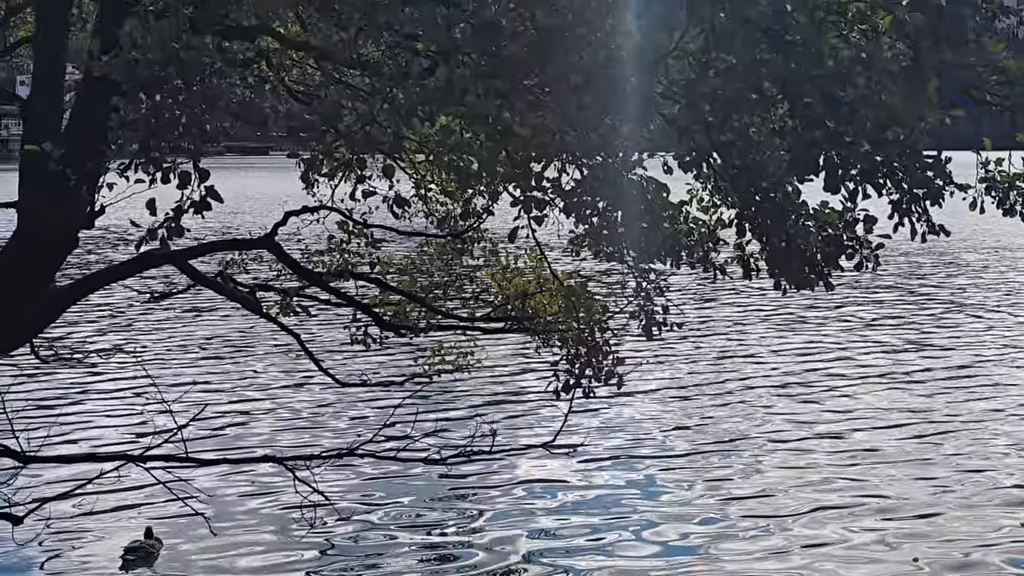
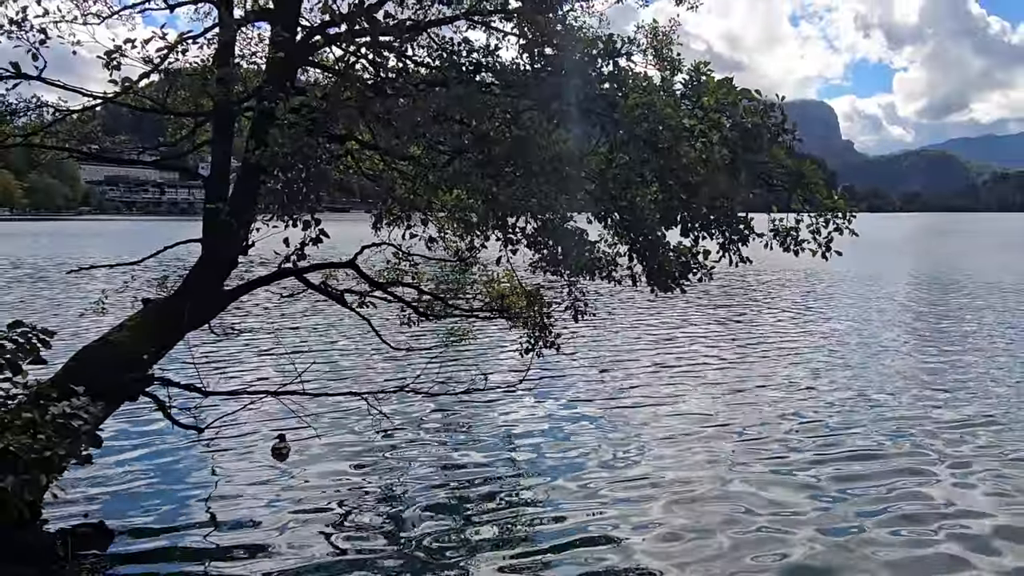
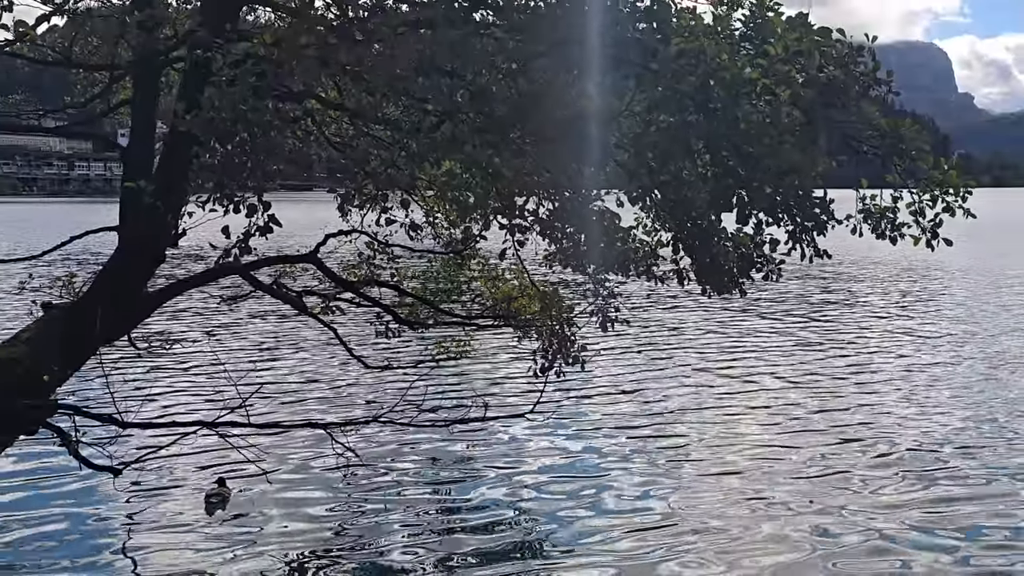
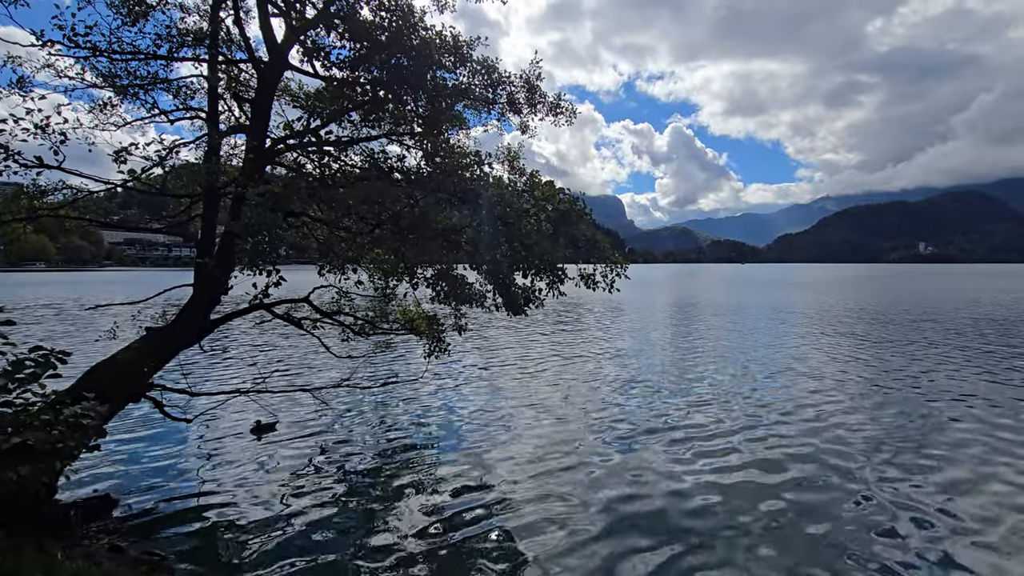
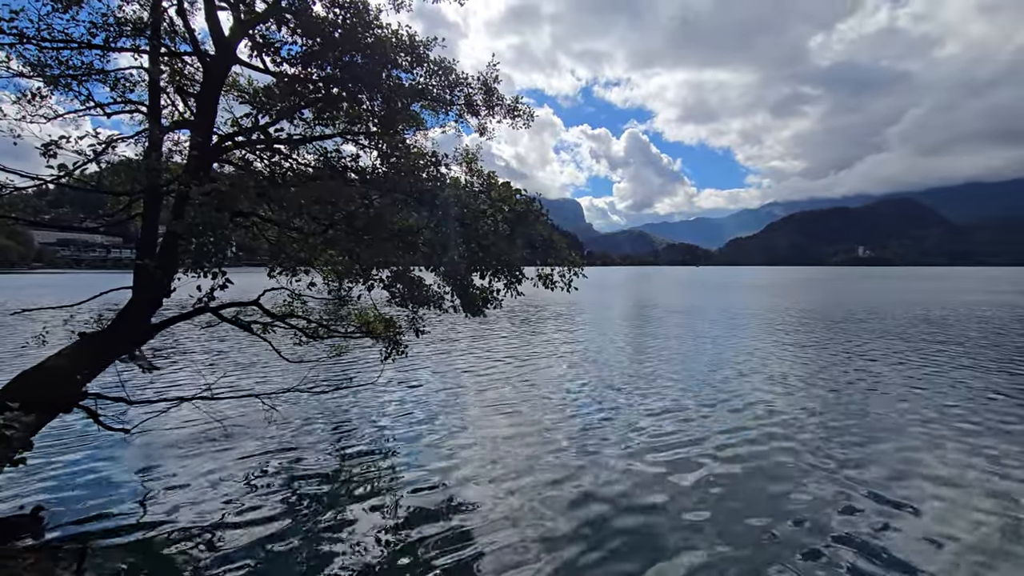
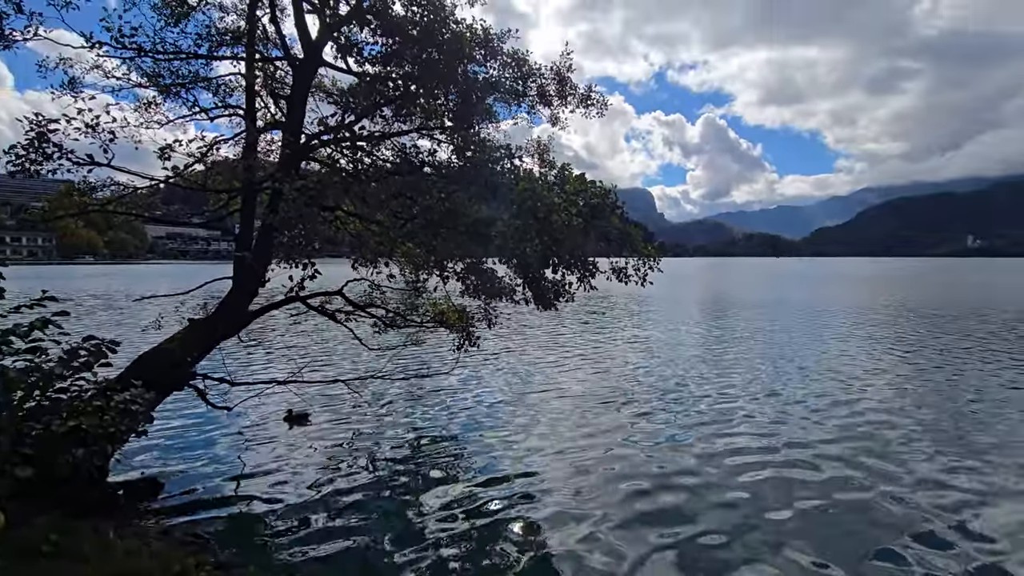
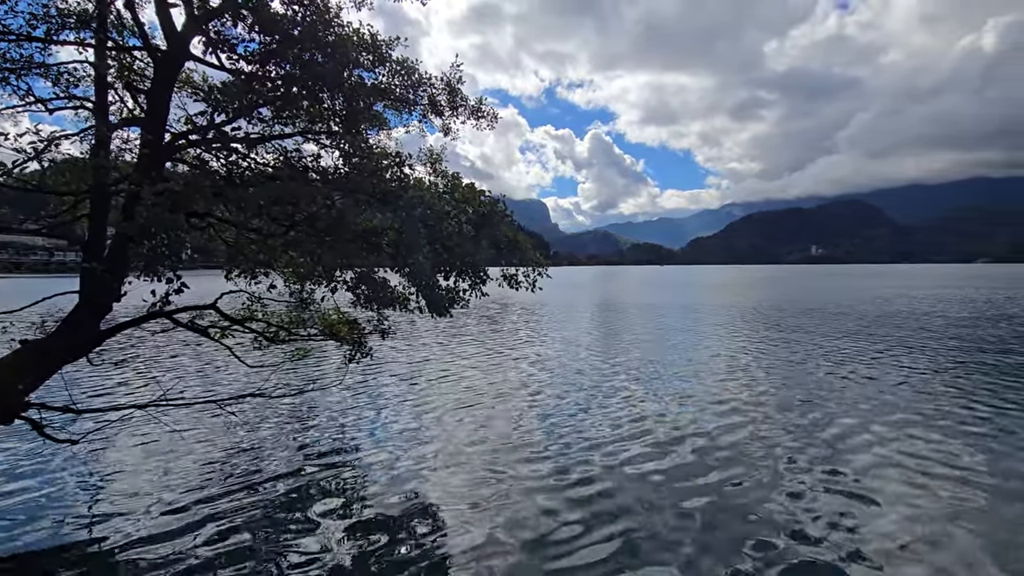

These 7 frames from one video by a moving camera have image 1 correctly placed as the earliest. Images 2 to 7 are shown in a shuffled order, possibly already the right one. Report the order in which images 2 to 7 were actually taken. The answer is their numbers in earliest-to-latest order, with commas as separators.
3, 2, 6, 4, 5, 7
